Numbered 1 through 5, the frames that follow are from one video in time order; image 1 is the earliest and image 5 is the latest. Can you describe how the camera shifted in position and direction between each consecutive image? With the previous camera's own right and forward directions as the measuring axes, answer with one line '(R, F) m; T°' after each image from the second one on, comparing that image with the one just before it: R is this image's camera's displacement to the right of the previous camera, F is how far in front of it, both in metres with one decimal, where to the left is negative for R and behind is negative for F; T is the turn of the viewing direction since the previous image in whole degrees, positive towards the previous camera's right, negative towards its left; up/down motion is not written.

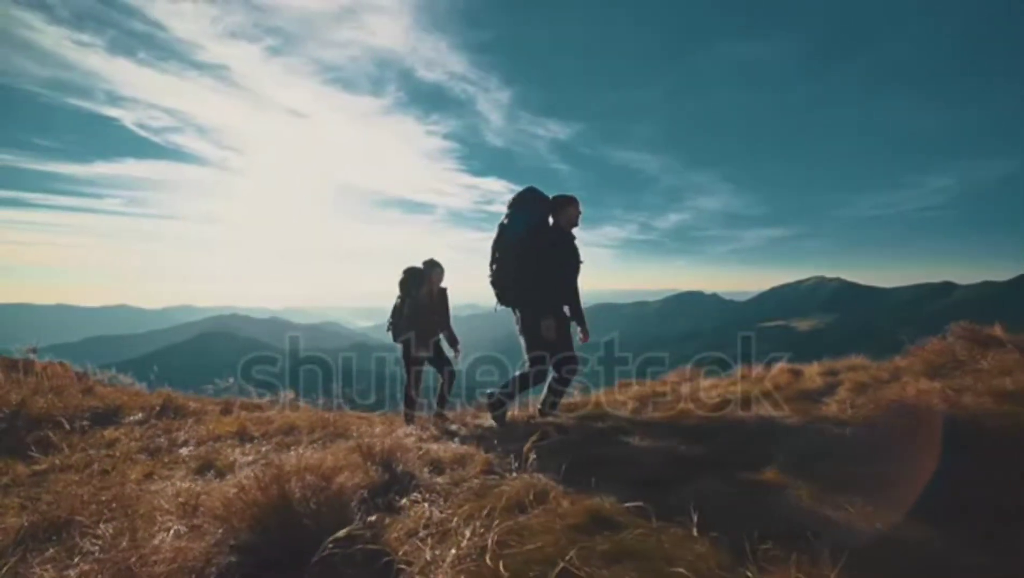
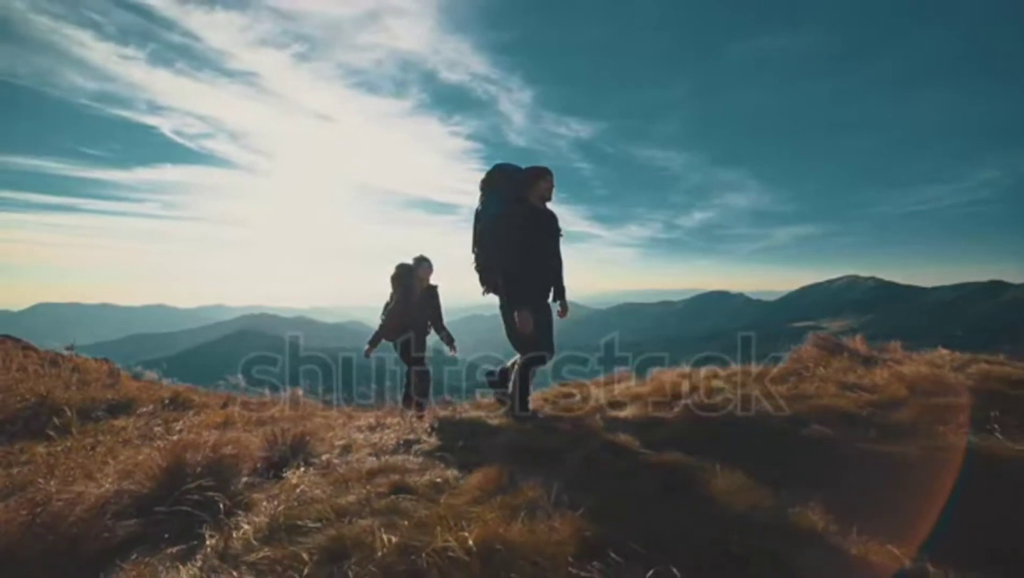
(+1.5, -1.2) m; -3°
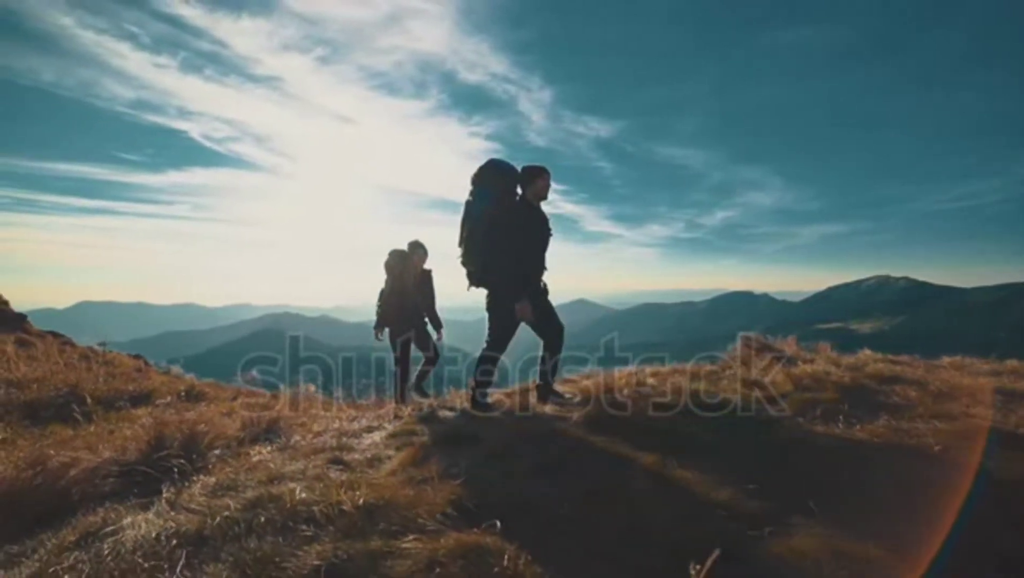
(+0.9, -0.9) m; -2°
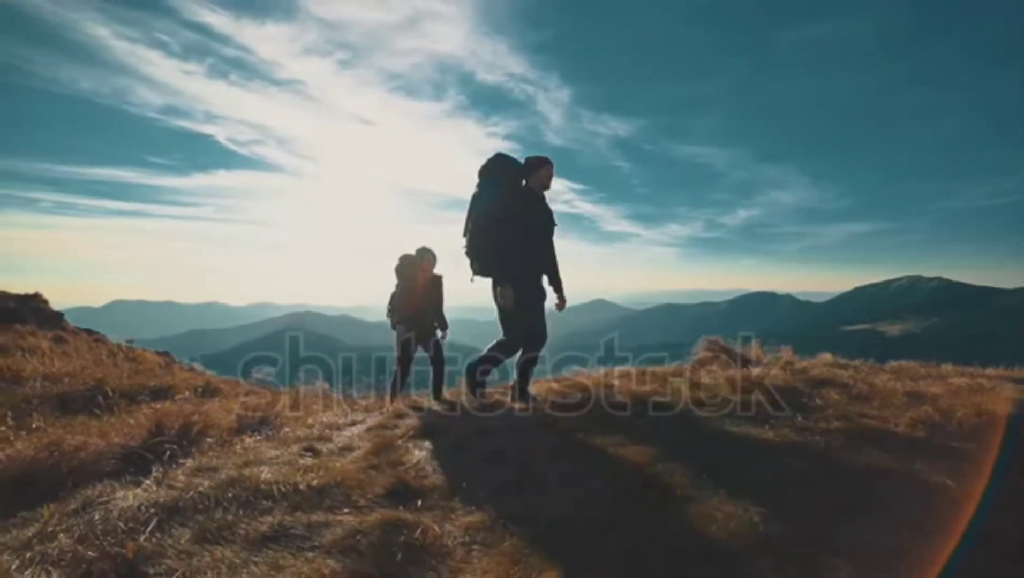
(+0.7, -0.7) m; -2°
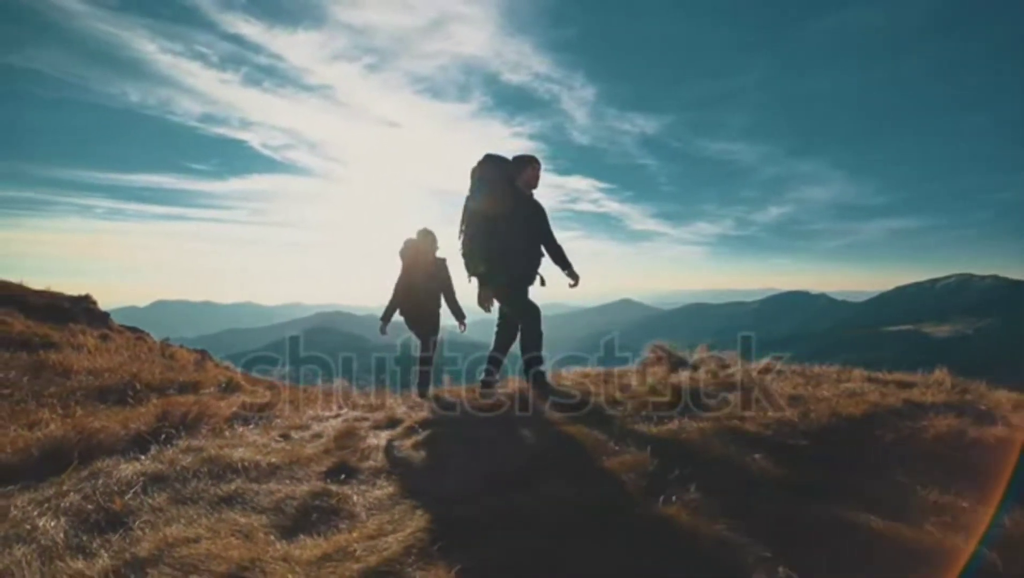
(+1.1, -1.2) m; -3°
